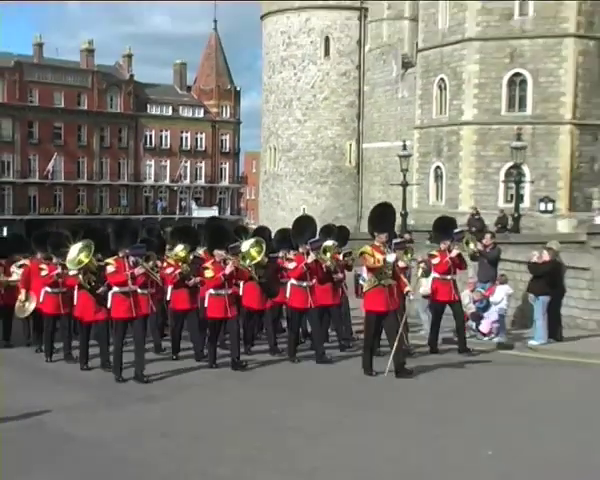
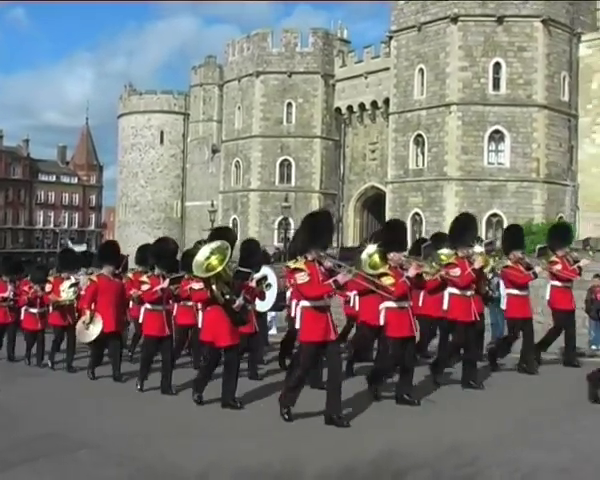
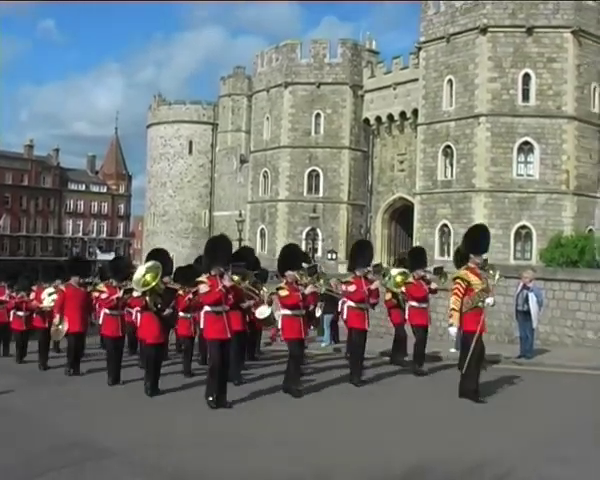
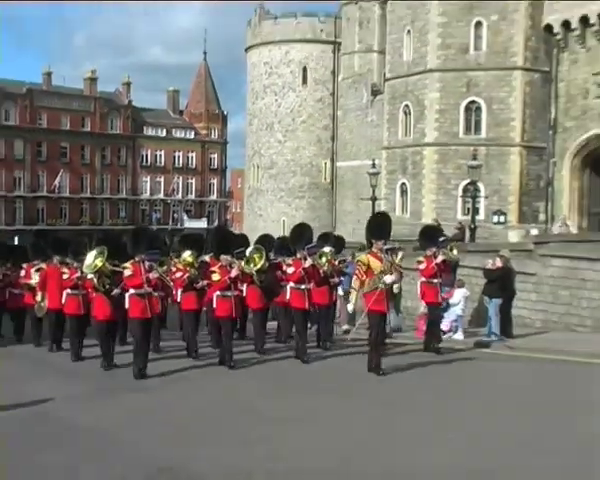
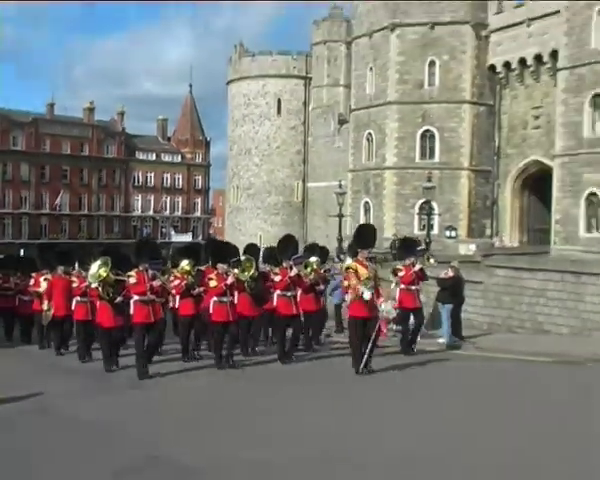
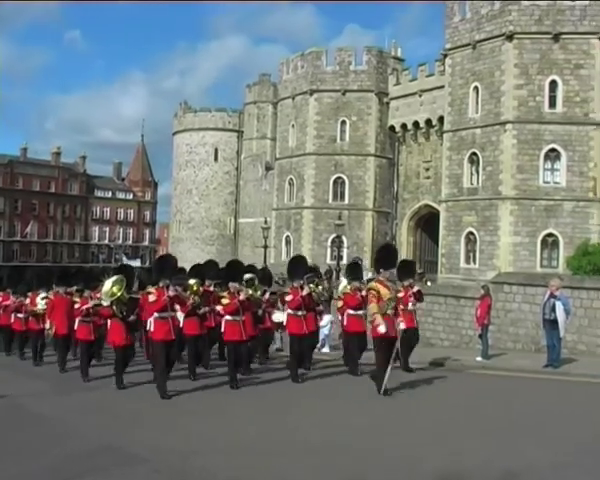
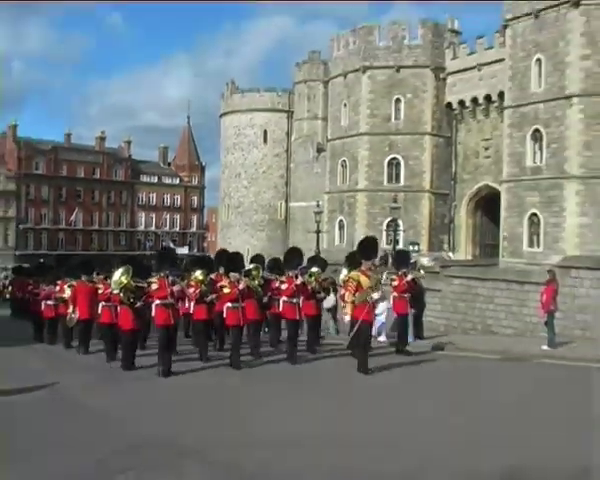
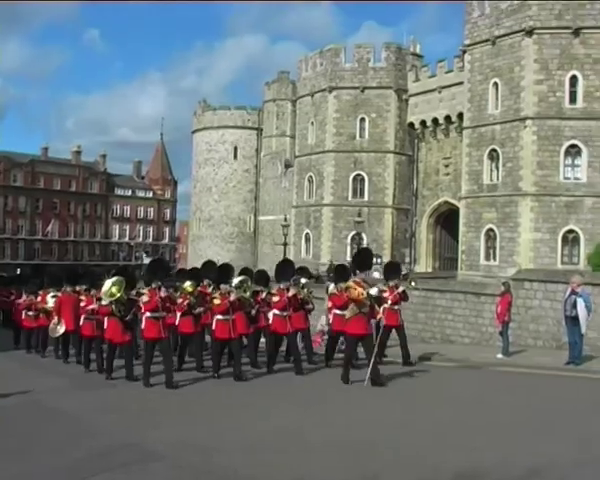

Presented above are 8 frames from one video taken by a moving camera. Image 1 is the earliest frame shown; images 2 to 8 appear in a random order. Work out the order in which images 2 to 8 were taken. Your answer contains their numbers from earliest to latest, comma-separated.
4, 5, 7, 8, 6, 3, 2
